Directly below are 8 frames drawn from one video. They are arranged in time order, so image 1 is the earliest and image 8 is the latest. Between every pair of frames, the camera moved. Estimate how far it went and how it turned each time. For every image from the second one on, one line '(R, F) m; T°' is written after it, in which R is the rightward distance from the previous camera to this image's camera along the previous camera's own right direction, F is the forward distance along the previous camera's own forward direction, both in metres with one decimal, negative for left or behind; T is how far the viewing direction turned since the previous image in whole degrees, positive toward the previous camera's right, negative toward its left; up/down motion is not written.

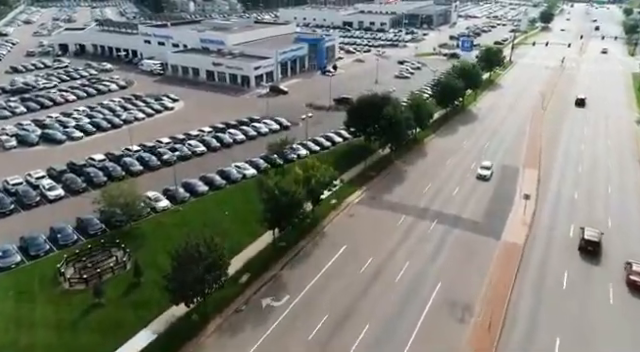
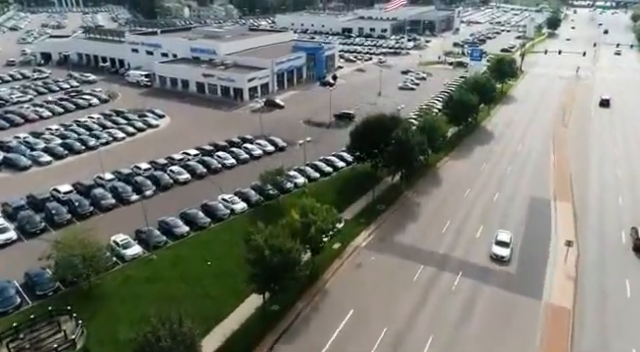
(-0.1, +5.6) m; 0°
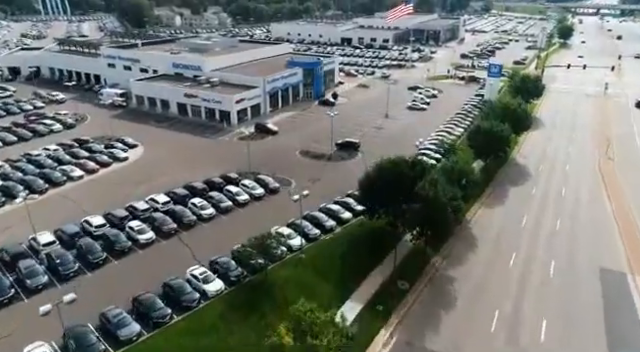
(-0.2, +8.8) m; 0°
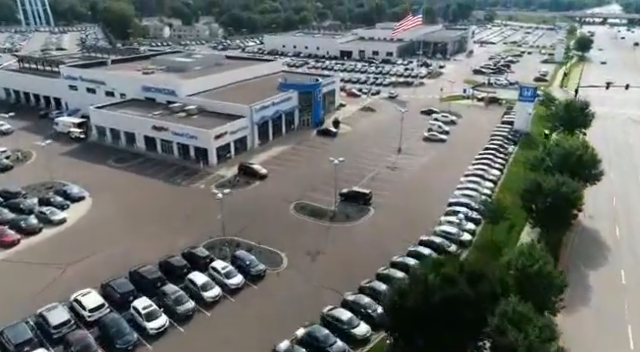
(-0.2, +11.3) m; 0°
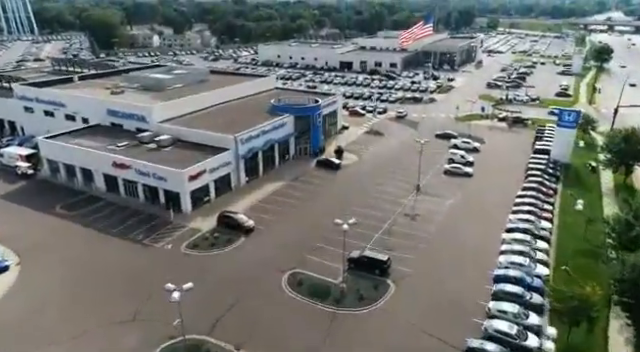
(-0.3, +9.5) m; 0°
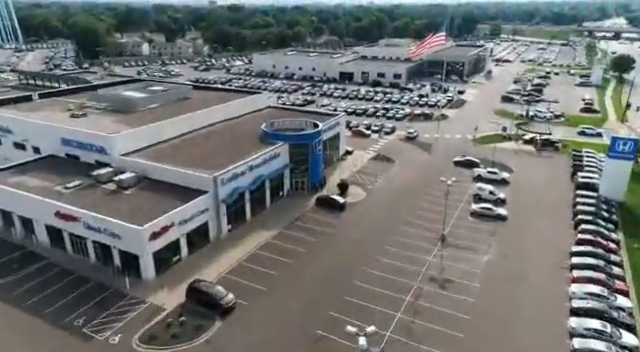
(-0.2, +8.6) m; 0°
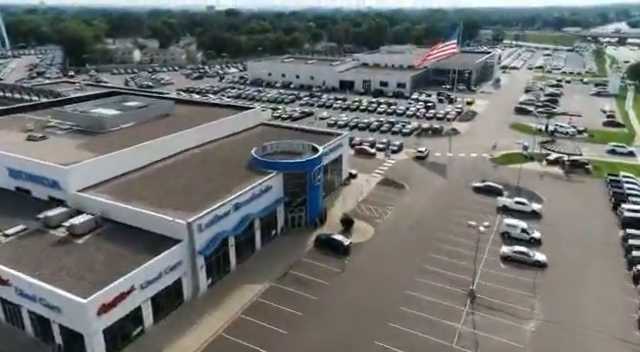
(-0.1, +6.6) m; 0°
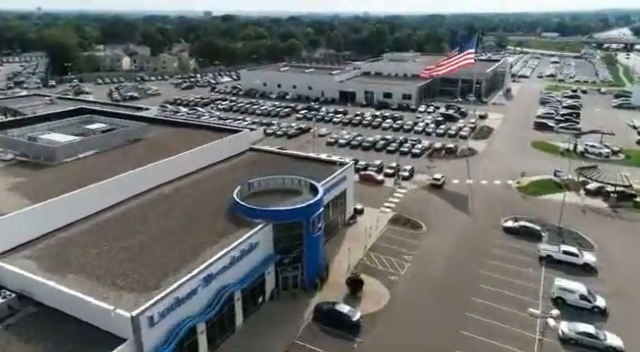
(-0.1, +7.9) m; 0°
